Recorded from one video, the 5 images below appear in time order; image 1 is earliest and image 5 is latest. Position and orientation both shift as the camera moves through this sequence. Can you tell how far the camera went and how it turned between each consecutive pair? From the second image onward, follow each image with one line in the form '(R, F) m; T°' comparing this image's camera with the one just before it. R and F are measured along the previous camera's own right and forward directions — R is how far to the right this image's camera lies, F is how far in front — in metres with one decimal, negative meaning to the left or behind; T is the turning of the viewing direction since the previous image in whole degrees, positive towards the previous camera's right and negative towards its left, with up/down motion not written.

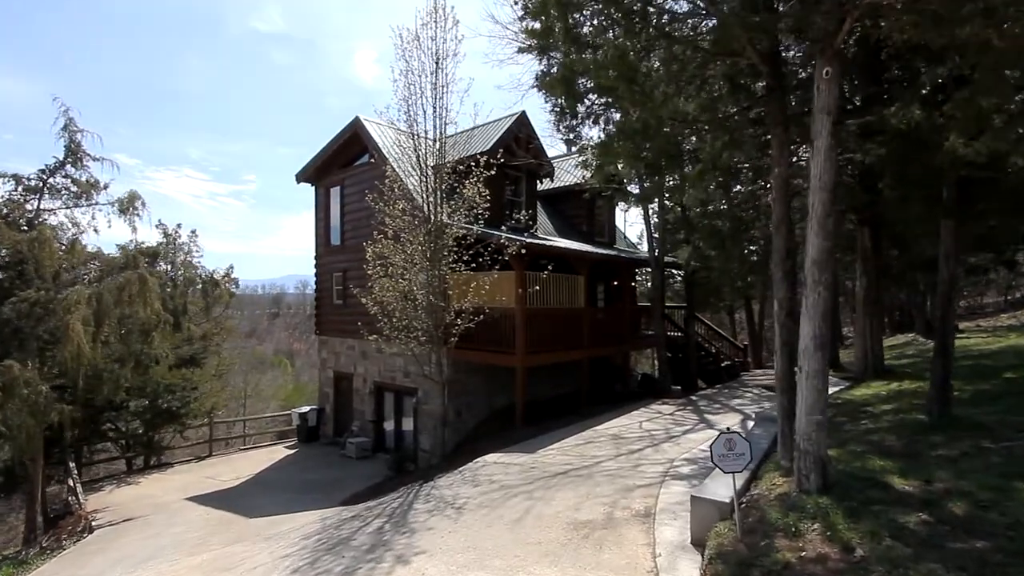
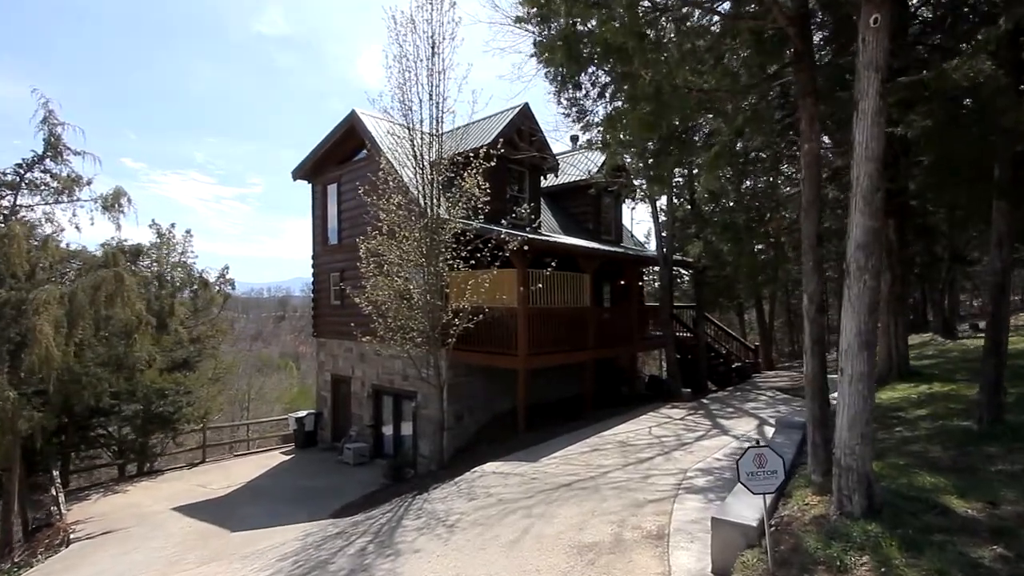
(+0.1, +0.5) m; -1°
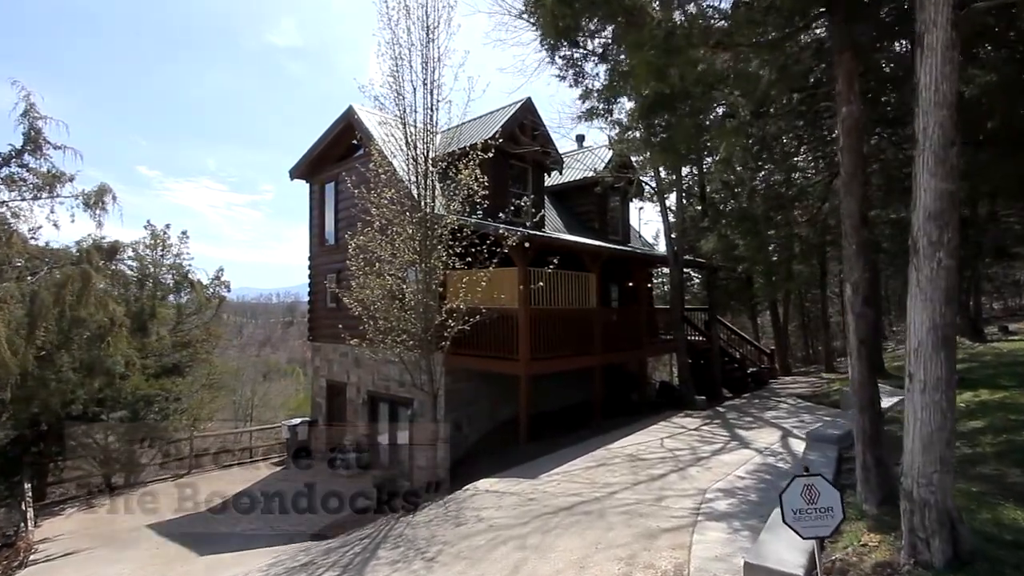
(+0.1, +0.7) m; -1°
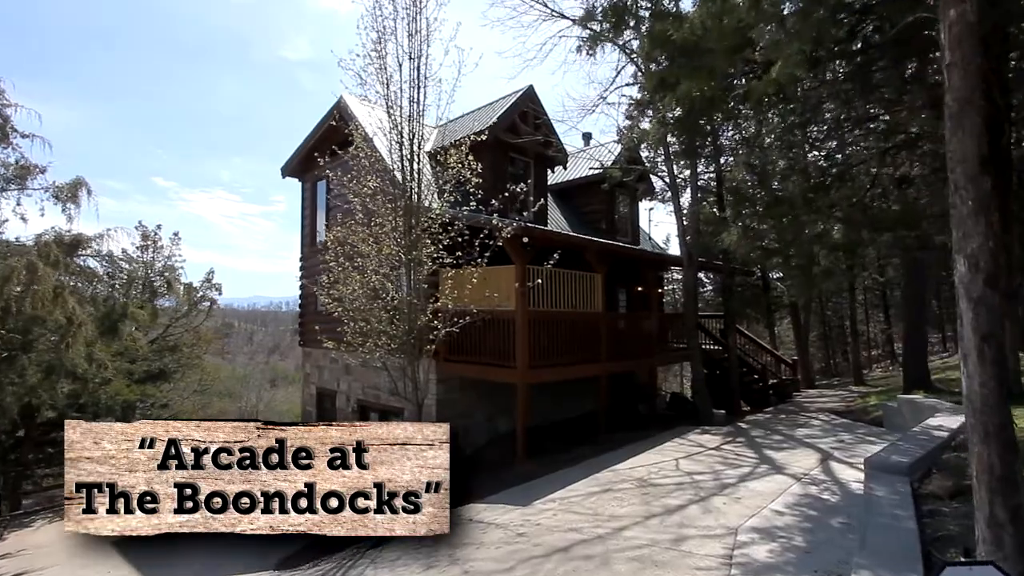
(+0.2, +1.1) m; -1°
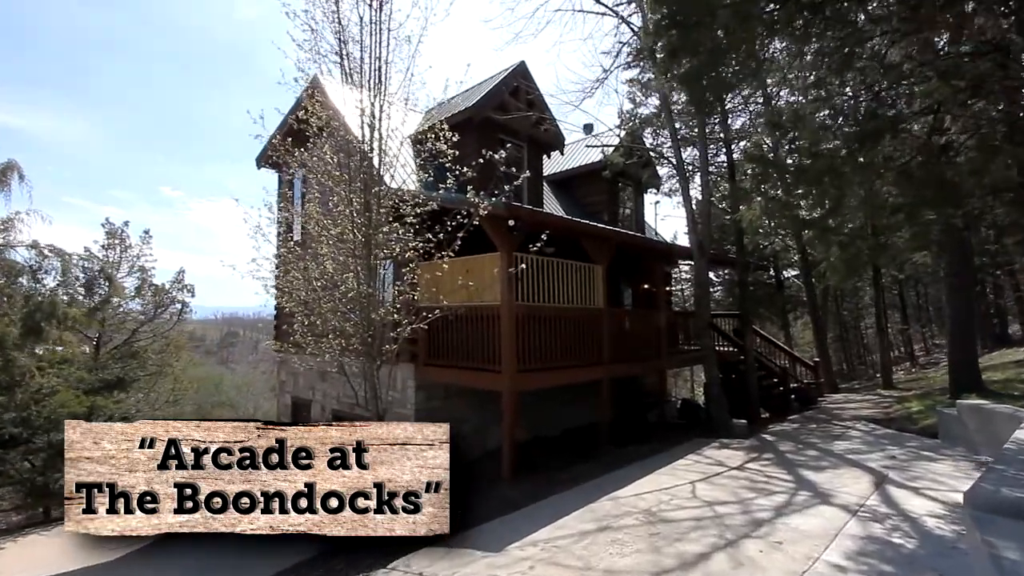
(+0.3, +1.3) m; -1°
